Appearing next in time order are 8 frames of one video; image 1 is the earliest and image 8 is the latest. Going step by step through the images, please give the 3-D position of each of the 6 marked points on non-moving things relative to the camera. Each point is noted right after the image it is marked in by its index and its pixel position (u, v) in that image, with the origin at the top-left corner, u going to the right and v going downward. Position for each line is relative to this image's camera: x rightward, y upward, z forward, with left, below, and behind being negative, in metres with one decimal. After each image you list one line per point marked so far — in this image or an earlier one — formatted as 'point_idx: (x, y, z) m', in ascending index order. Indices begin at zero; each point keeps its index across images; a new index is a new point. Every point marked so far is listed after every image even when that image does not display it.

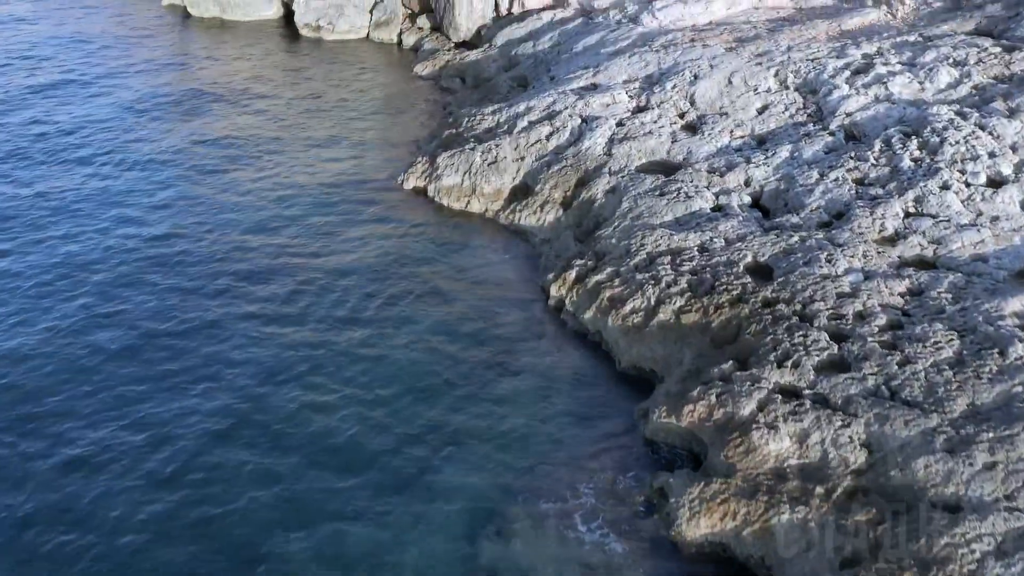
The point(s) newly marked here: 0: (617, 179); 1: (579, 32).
0: (+1.3, +1.4, +11.3) m
1: (+1.2, +4.5, +15.8) m
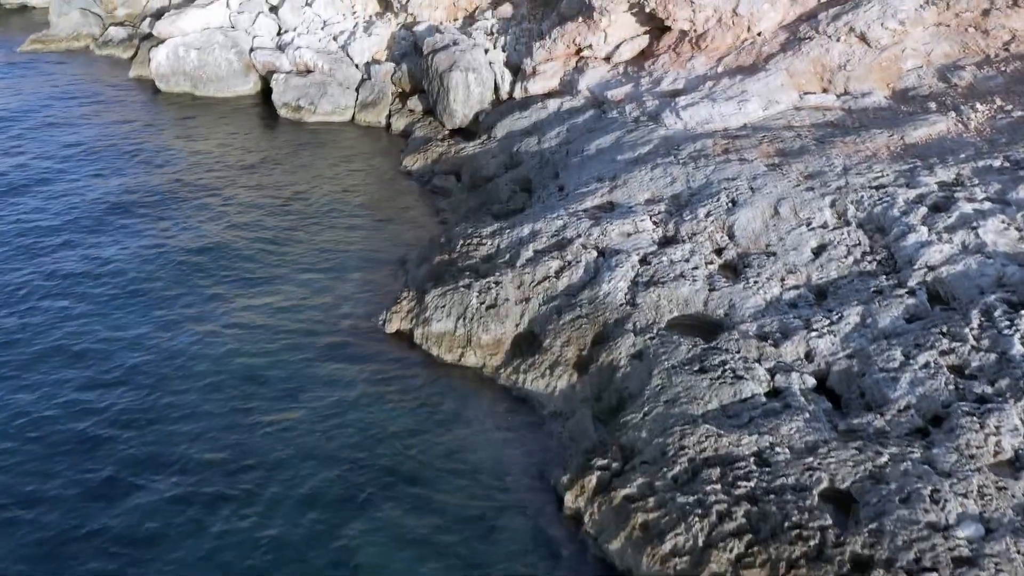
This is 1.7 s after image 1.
0: (+1.4, -0.5, +9.2) m
1: (+1.2, +2.4, +13.8) m
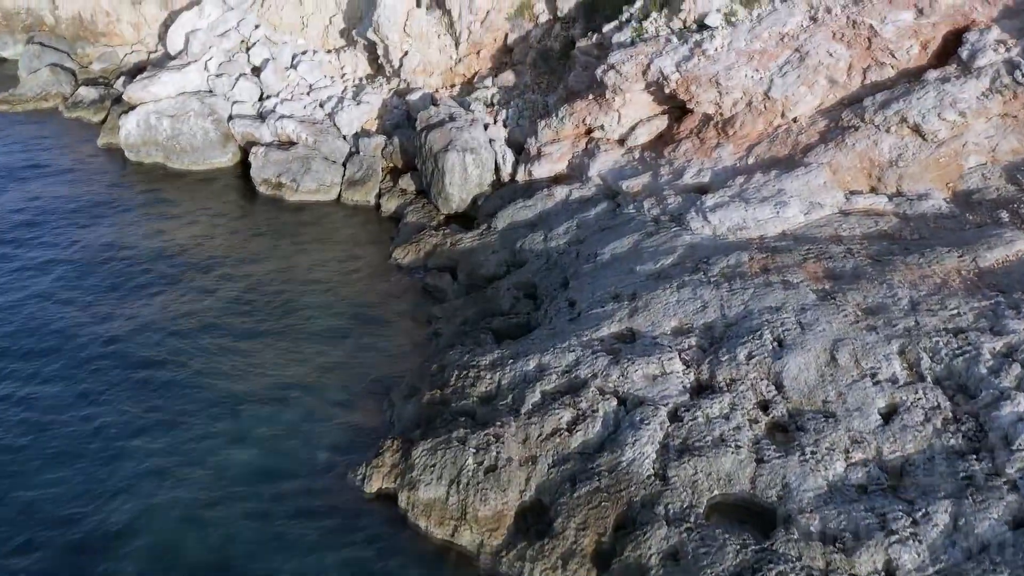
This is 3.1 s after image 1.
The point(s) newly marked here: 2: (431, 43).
0: (+1.4, -2.1, +7.5) m
1: (+1.3, +0.8, +12.2) m
2: (-1.6, +4.8, +17.8) m
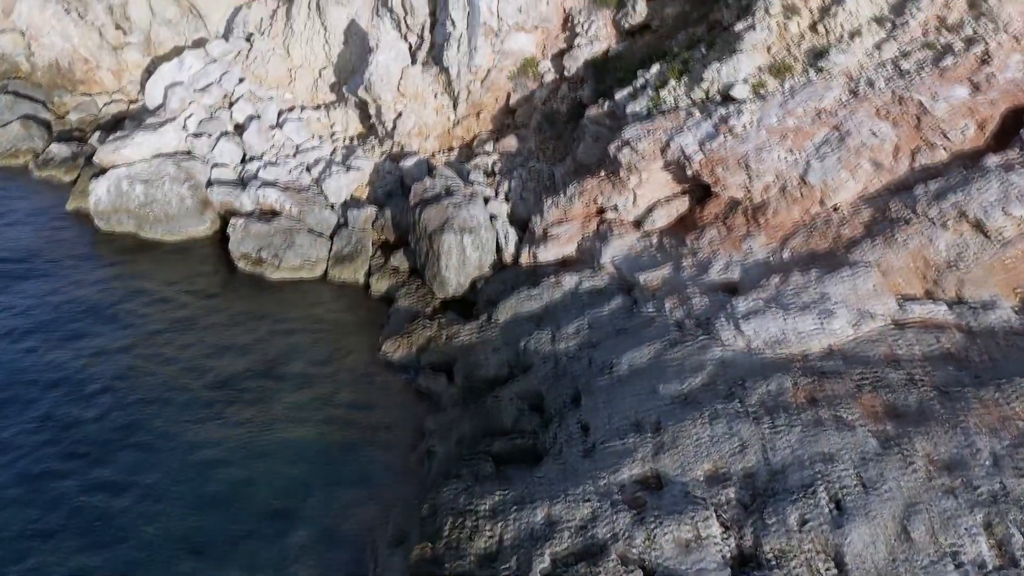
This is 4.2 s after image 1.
0: (+1.4, -3.3, +6.0) m
1: (+1.3, -0.5, +10.7) m
2: (-1.6, +3.3, +16.4) m
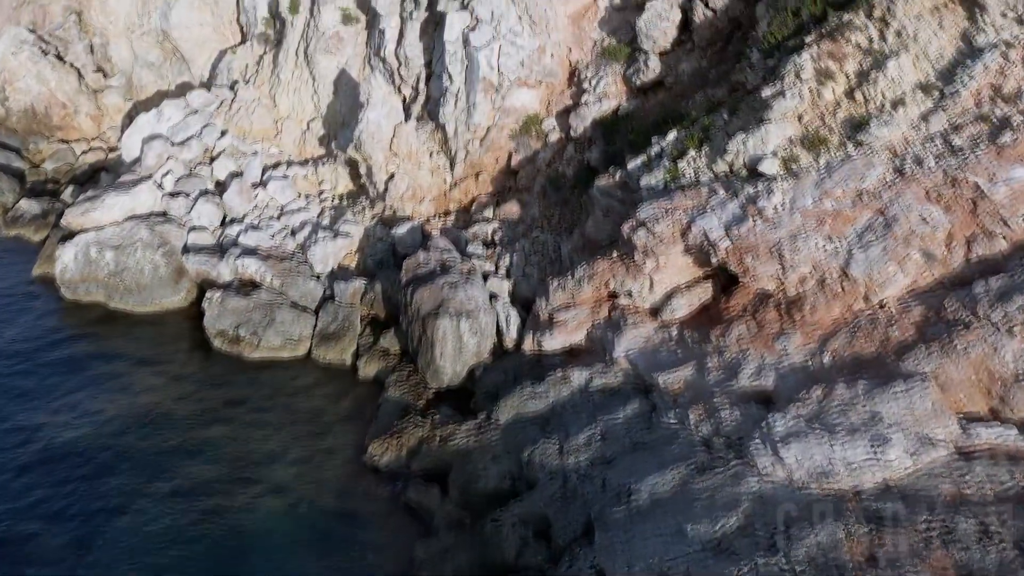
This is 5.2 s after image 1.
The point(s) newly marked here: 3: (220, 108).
0: (+1.5, -4.3, +4.6) m
1: (+1.3, -1.7, +9.4) m
2: (-1.5, +2.1, +15.2) m
3: (-5.8, +3.6, +17.9) m
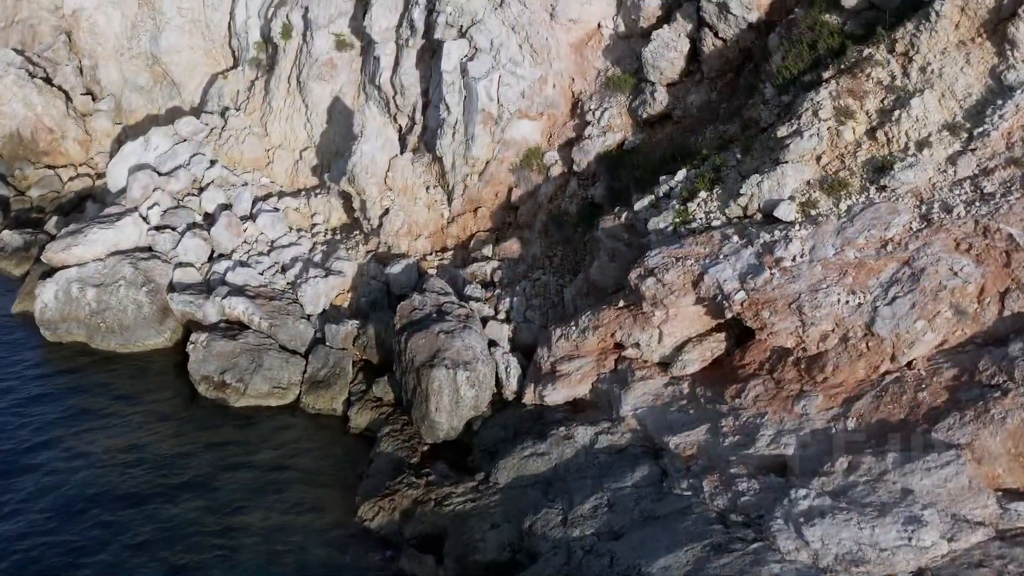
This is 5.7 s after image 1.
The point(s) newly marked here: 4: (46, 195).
0: (+1.5, -4.8, +3.9) m
1: (+1.3, -2.2, +8.7) m
2: (-1.5, +1.4, +14.5) m
3: (-5.8, +3.0, +17.3) m
4: (-10.4, +2.0, +19.9) m
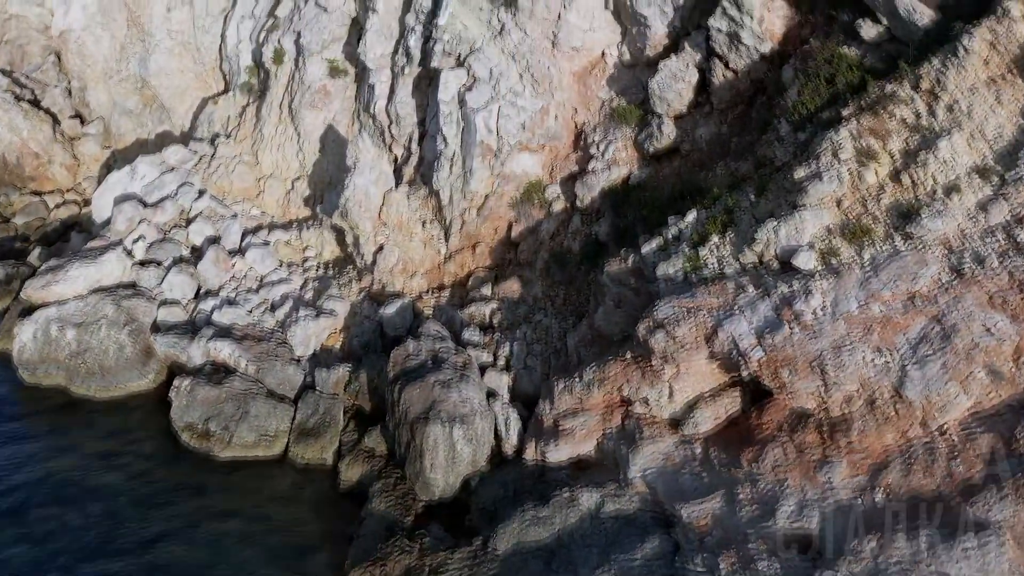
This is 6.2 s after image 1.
0: (+1.4, -5.3, +3.2) m
1: (+1.3, -2.8, +8.1) m
2: (-1.5, +0.8, +13.9) m
3: (-5.8, +2.3, +16.7) m
4: (-10.4, +1.4, +19.3) m
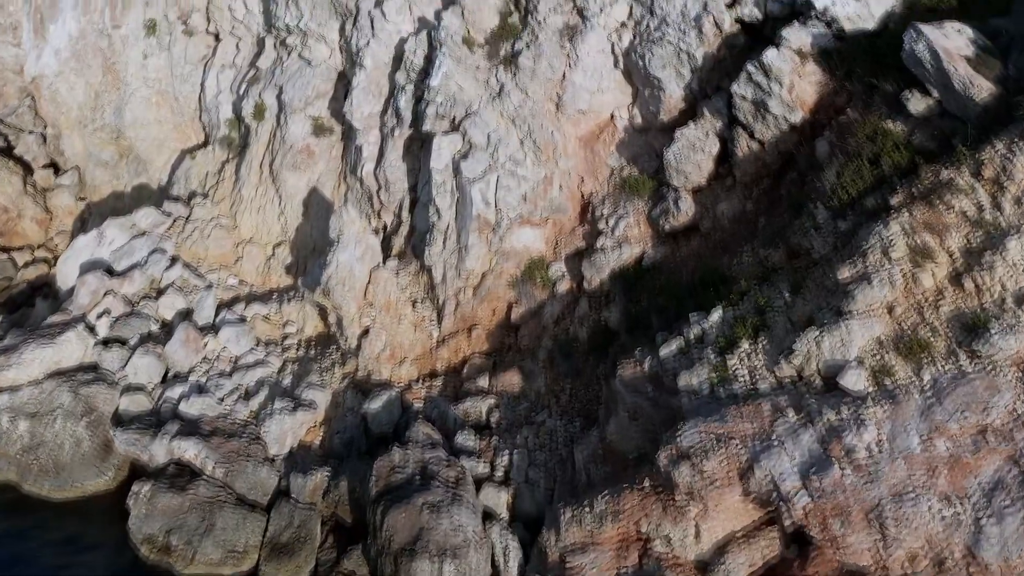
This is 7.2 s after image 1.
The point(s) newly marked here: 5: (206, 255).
0: (+1.4, -6.3, +1.7) m
1: (+1.3, -3.9, +6.7) m
2: (-1.5, -0.4, +12.6) m
3: (-5.8, +1.1, +15.4) m
4: (-10.4, +0.1, +18.0) m
5: (-5.1, +0.6, +15.1) m
